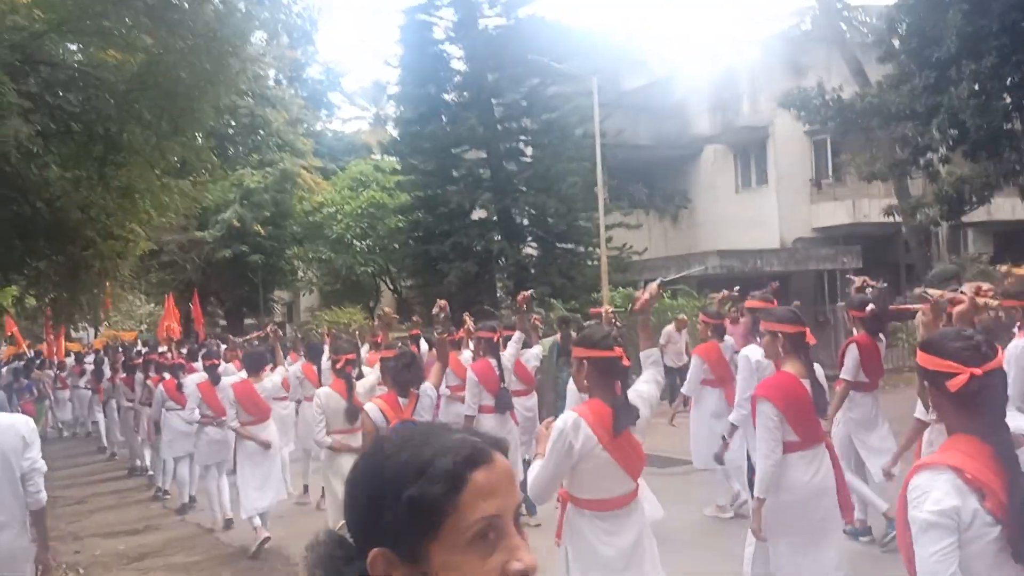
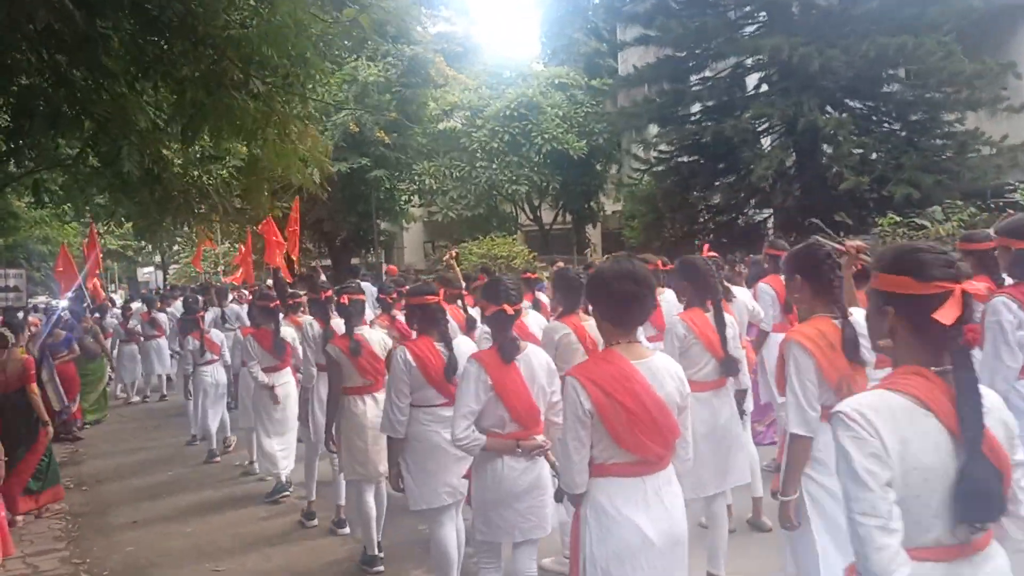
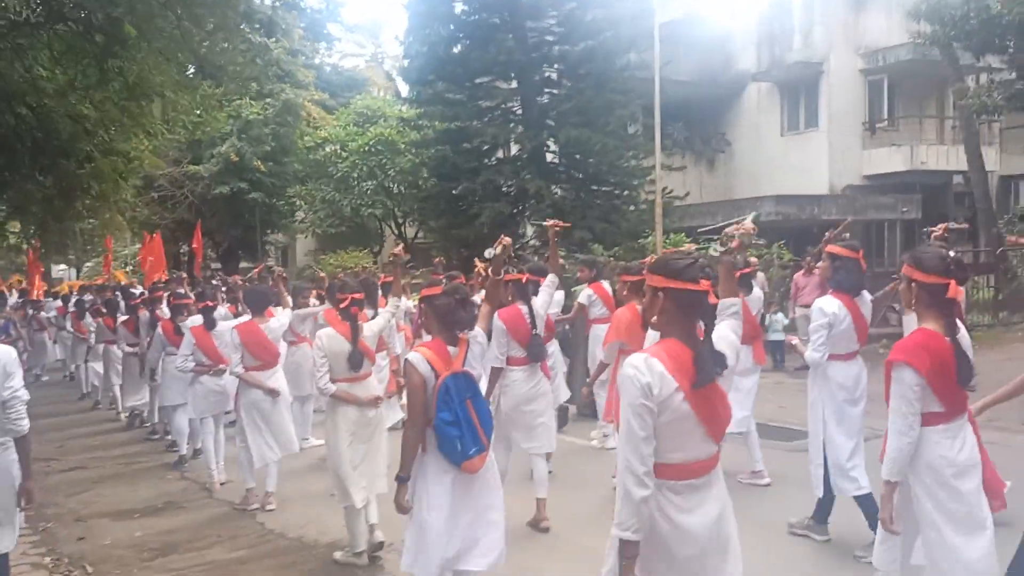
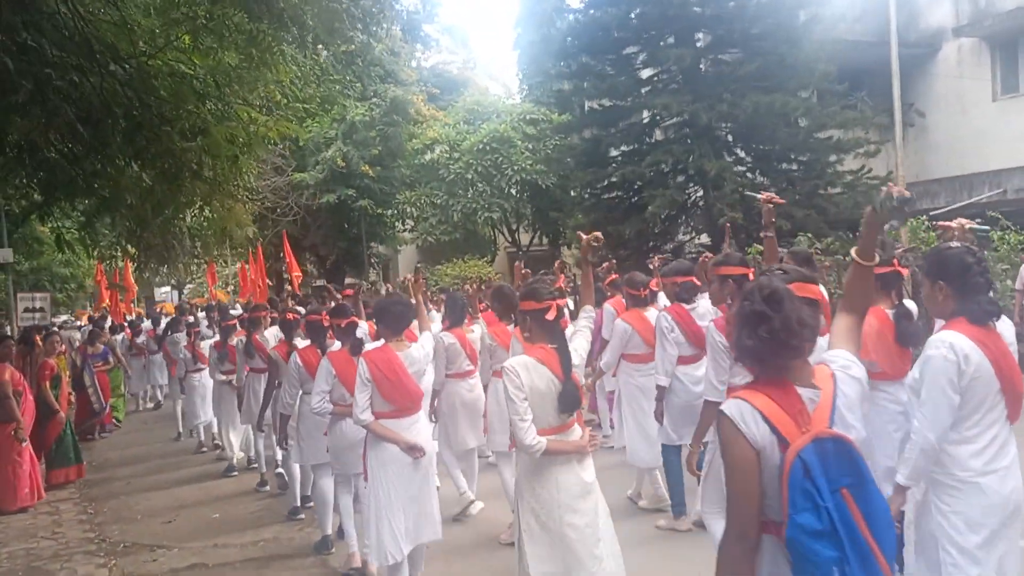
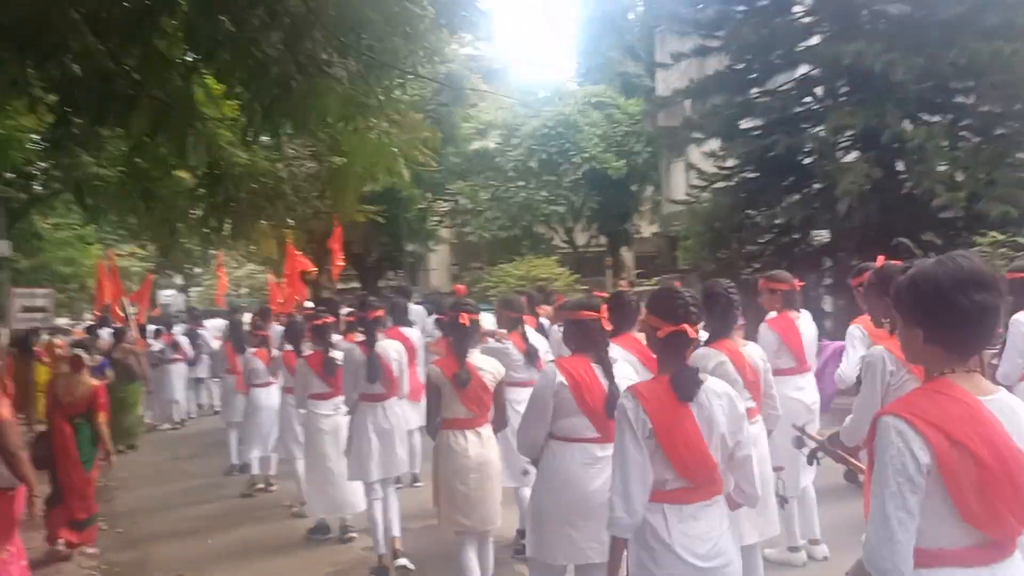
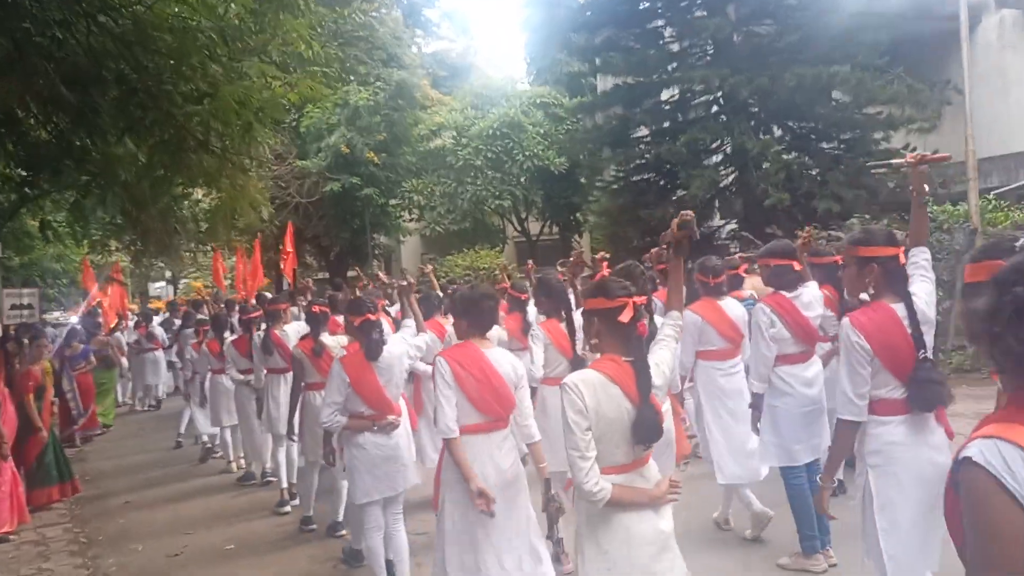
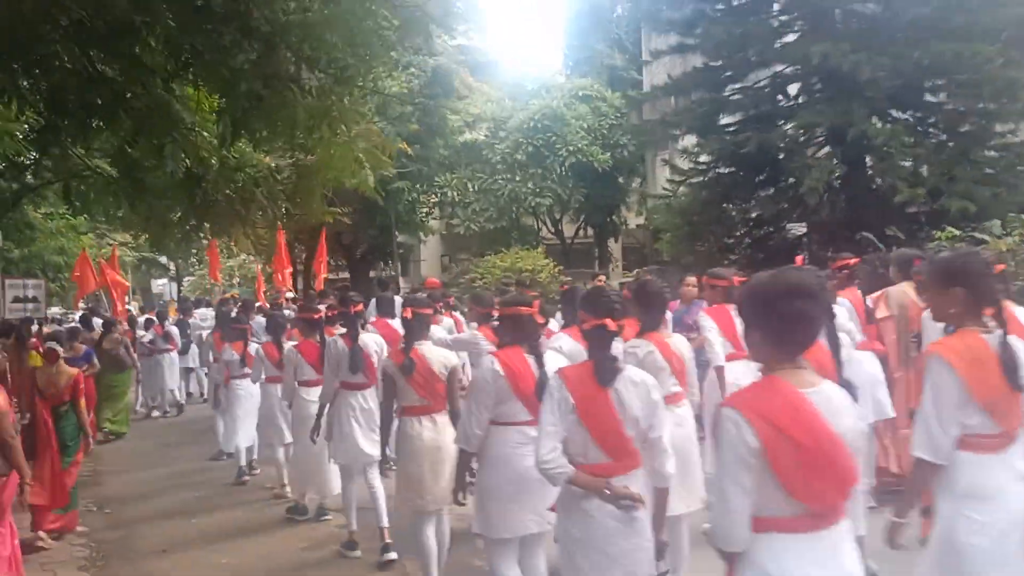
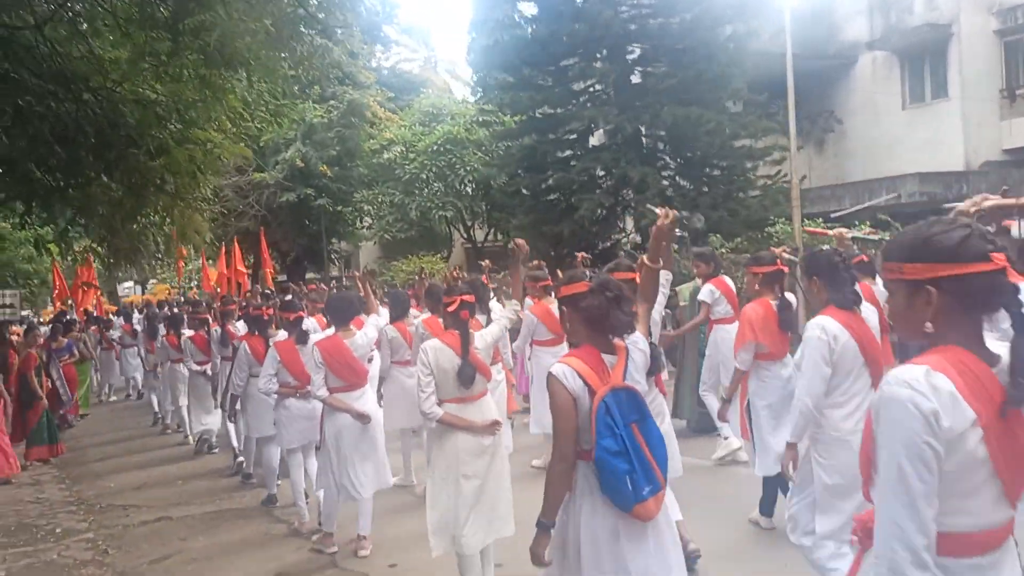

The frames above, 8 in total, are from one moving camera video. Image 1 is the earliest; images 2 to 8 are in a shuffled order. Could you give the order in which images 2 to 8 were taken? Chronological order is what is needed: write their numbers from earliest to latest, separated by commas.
3, 8, 4, 6, 2, 7, 5
